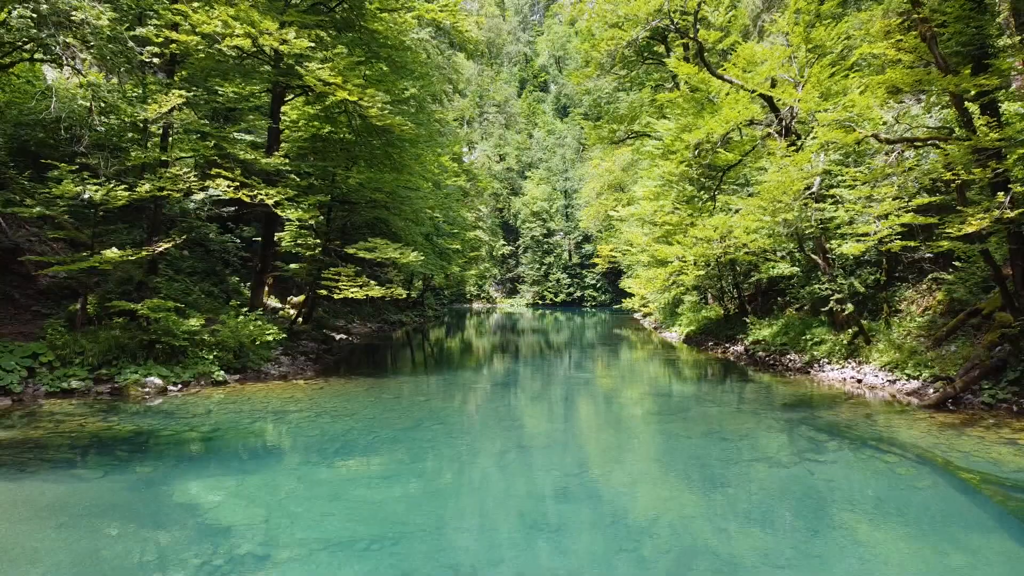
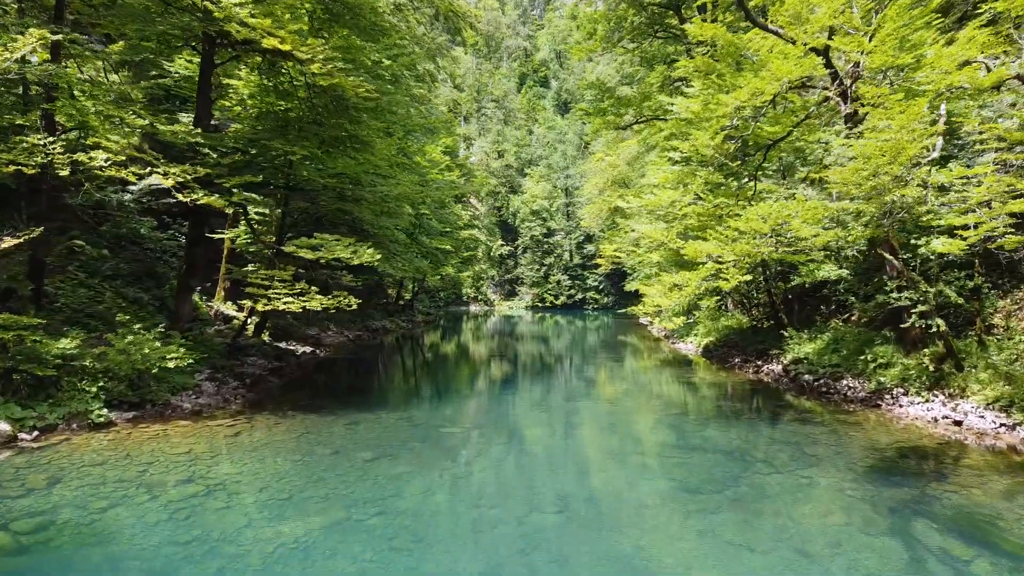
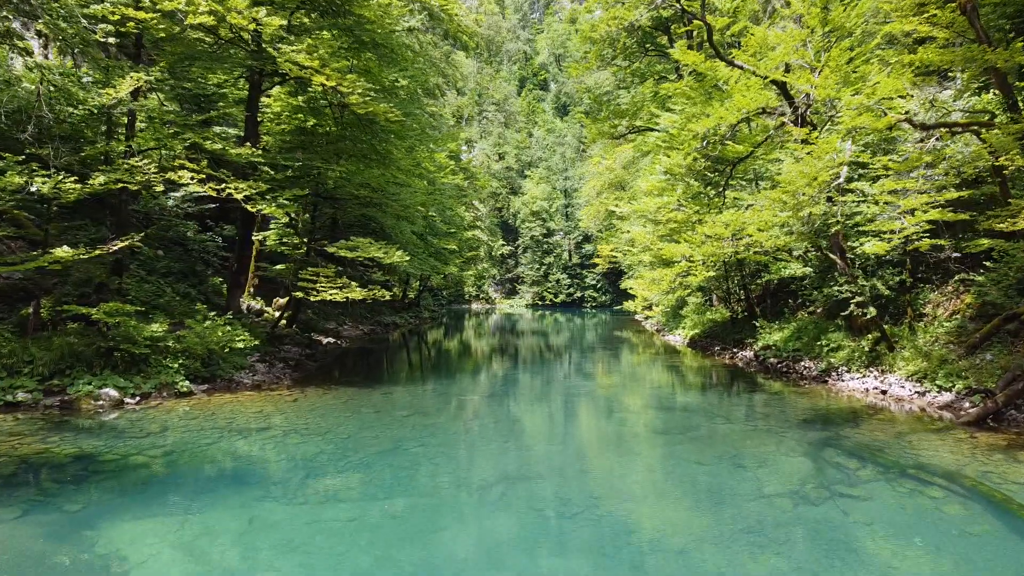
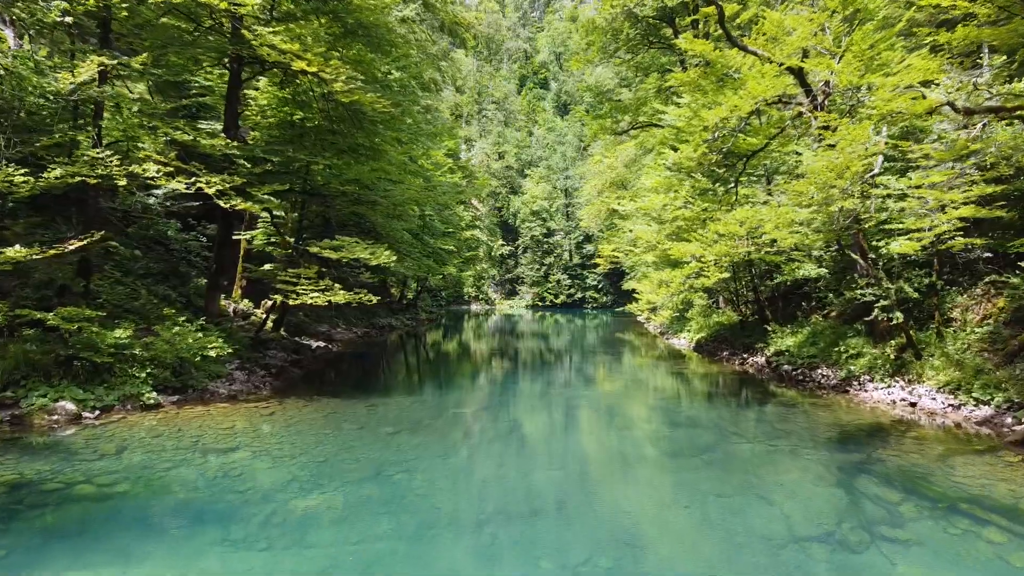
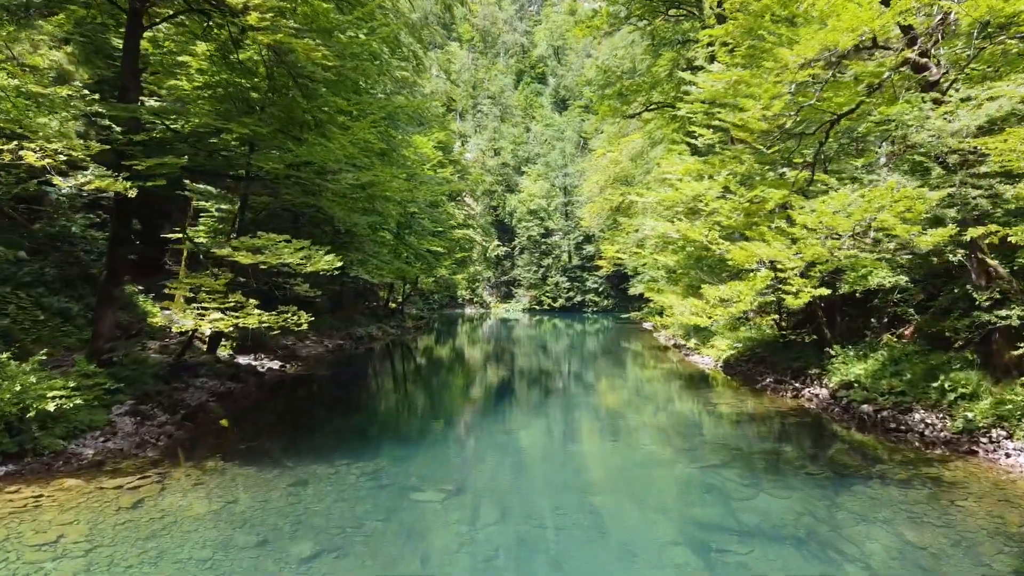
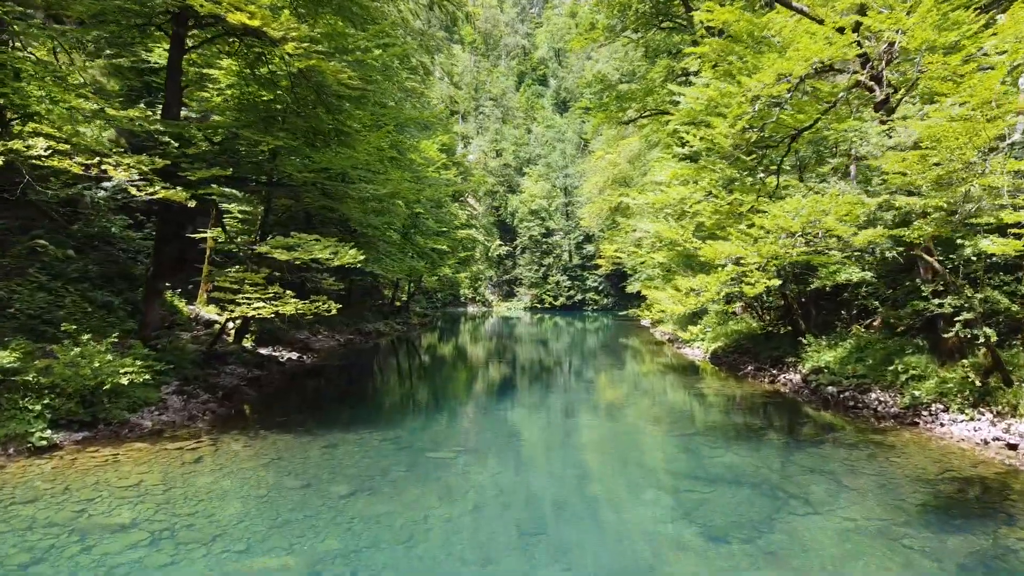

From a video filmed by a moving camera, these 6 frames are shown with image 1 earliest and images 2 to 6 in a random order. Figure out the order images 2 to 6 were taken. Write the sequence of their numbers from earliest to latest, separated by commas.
3, 4, 2, 6, 5
